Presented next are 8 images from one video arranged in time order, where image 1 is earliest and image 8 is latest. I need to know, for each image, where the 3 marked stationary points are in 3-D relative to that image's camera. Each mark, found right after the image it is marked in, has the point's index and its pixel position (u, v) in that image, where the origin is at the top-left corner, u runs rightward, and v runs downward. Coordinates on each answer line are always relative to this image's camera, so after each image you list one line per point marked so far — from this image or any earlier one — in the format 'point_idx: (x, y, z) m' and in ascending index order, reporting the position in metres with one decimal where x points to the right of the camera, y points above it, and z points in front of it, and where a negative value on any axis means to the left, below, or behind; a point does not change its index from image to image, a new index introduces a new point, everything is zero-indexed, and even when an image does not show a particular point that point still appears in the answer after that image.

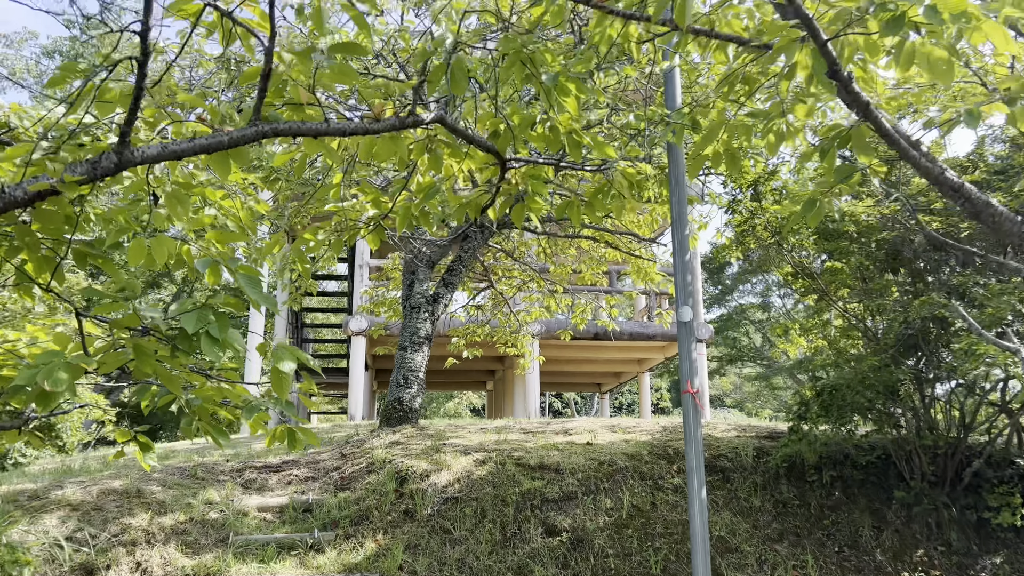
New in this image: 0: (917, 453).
0: (+2.6, -1.1, +5.4) m
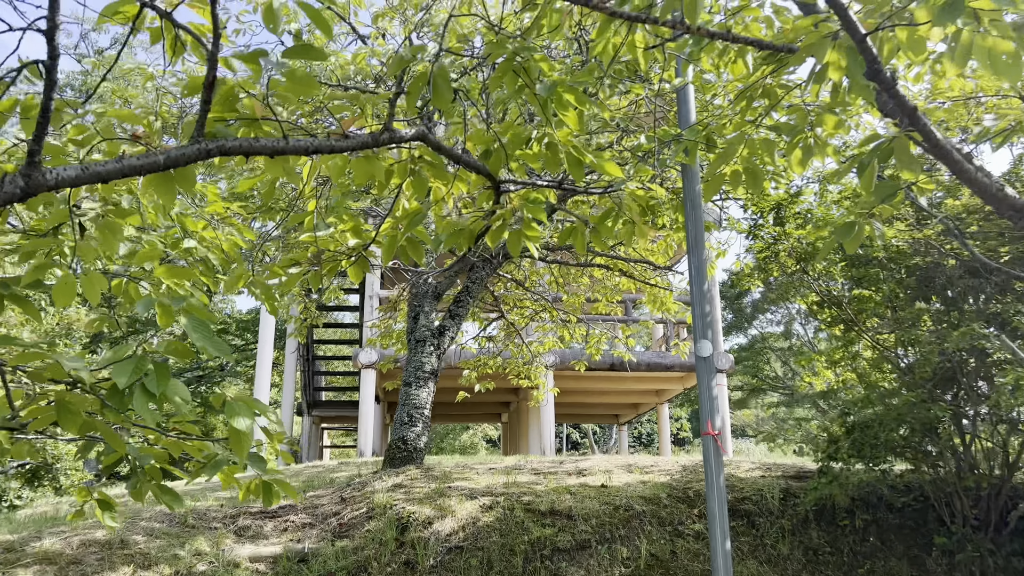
0: (+2.7, -1.2, +5.0) m
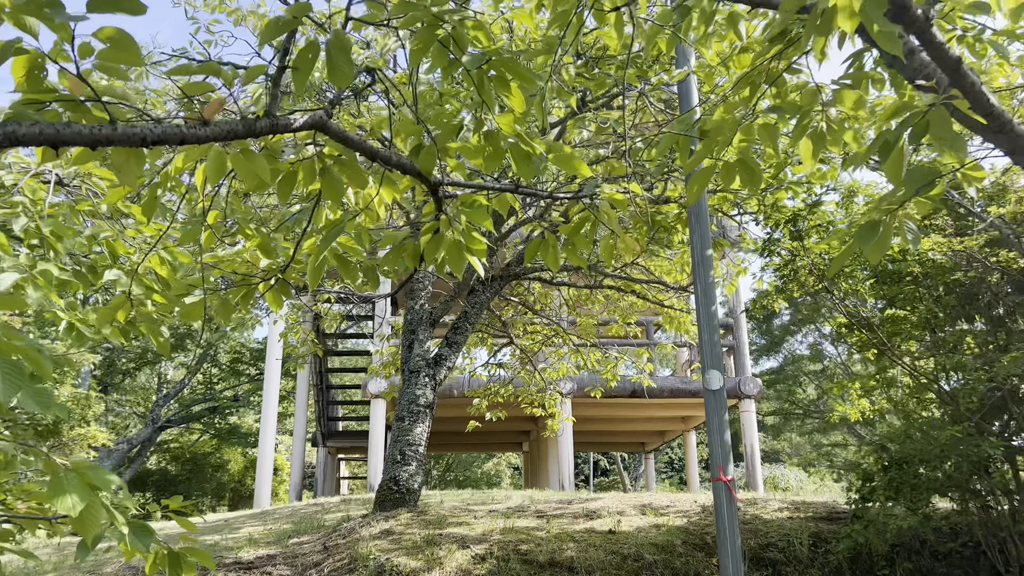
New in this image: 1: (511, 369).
0: (+2.6, -1.3, +4.4) m
1: (0.0, -0.9, +9.5) m
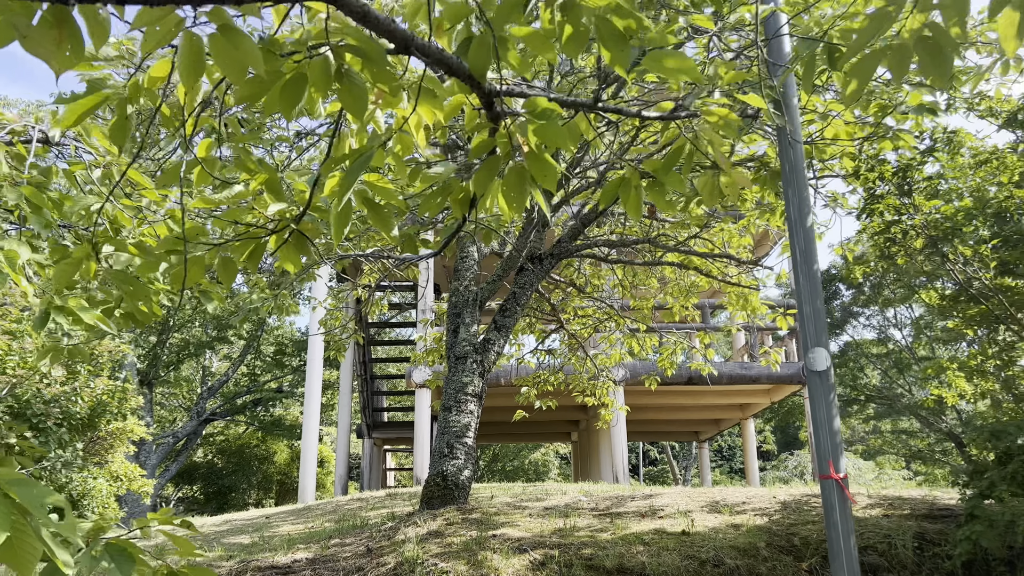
0: (+2.9, -1.1, +3.7) m
1: (+0.5, -0.7, +8.9) m
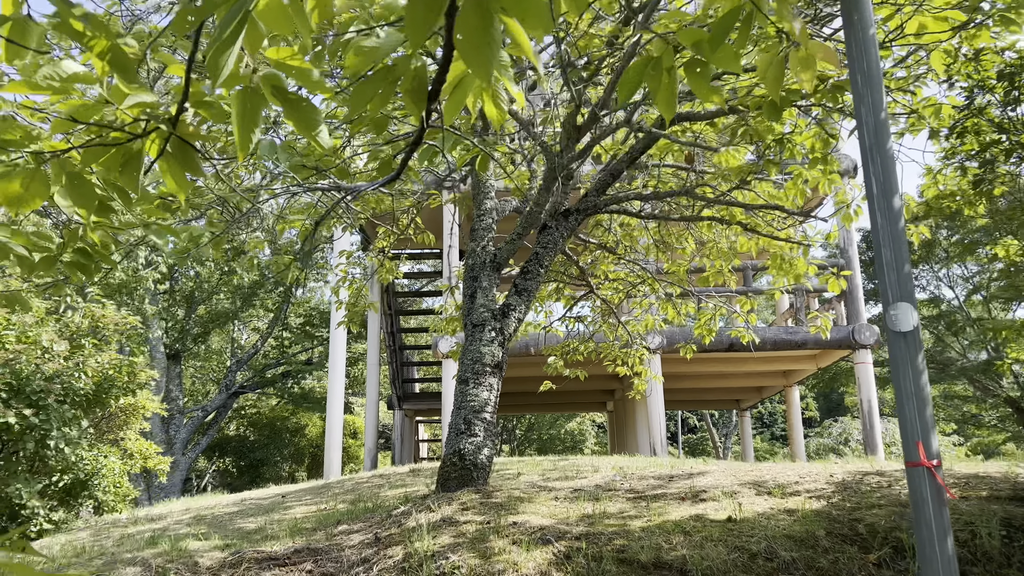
0: (+3.0, -0.9, +3.1) m
1: (+0.8, -0.3, +8.4) m
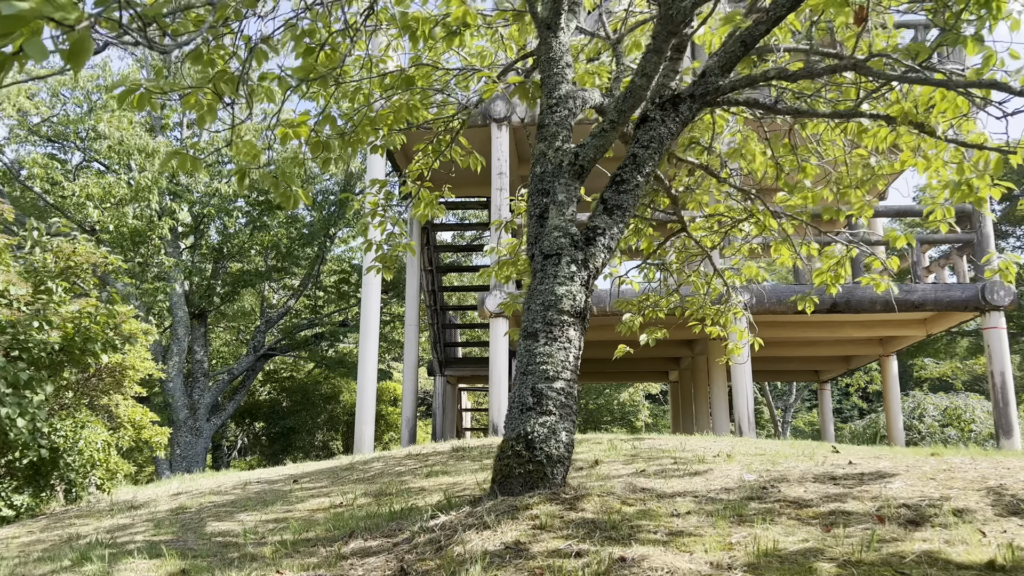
0: (+3.2, -0.7, +1.4) m
1: (+1.3, +0.1, +6.7) m
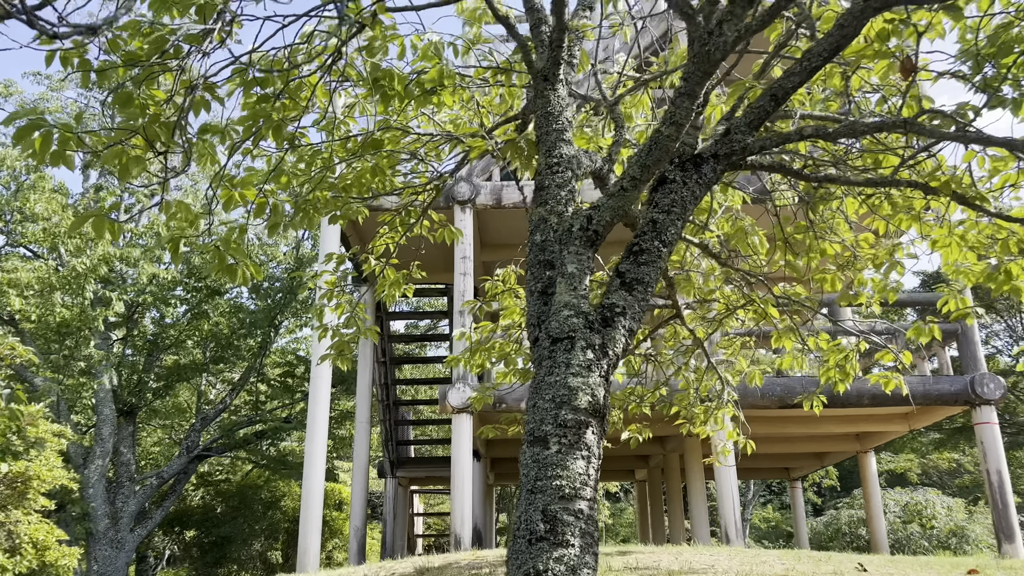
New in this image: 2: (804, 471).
0: (+3.4, -0.7, +0.8) m
1: (+1.1, -0.5, +6.1) m
2: (+4.8, -3.0, +13.8) m
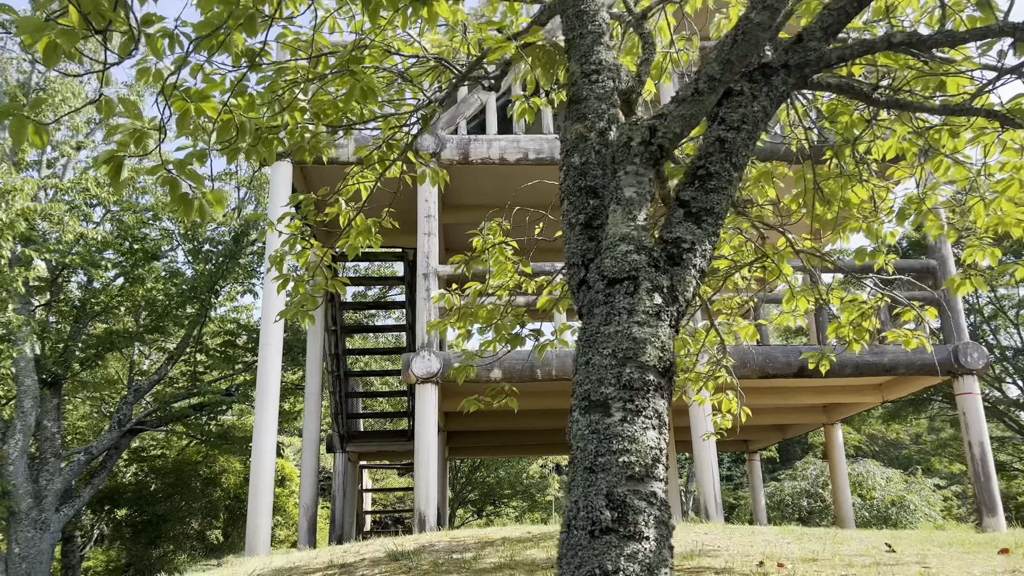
0: (+3.7, -0.6, +0.5) m
1: (+1.0, -0.3, +5.6) m
2: (+4.1, -2.5, +13.6) m
